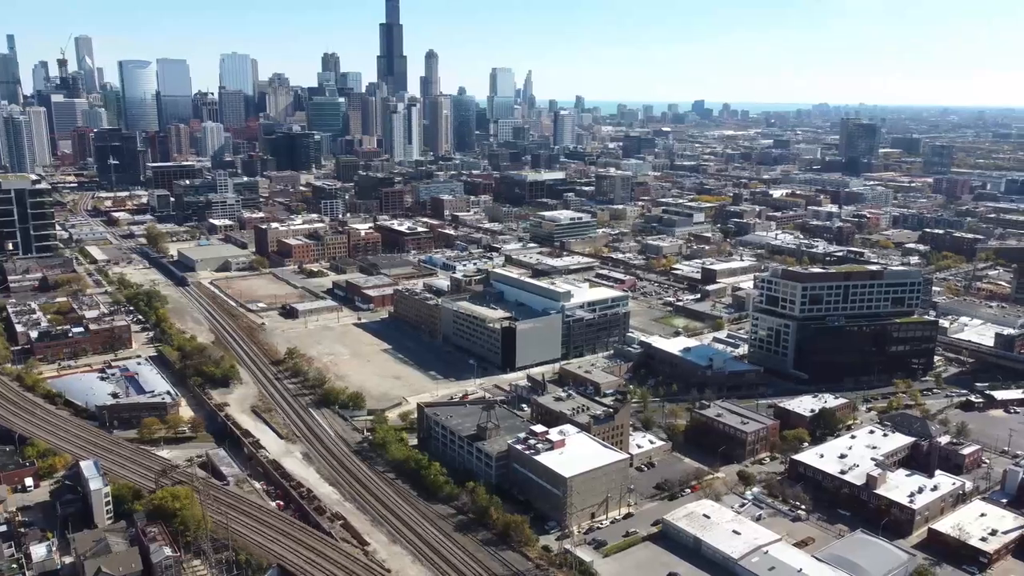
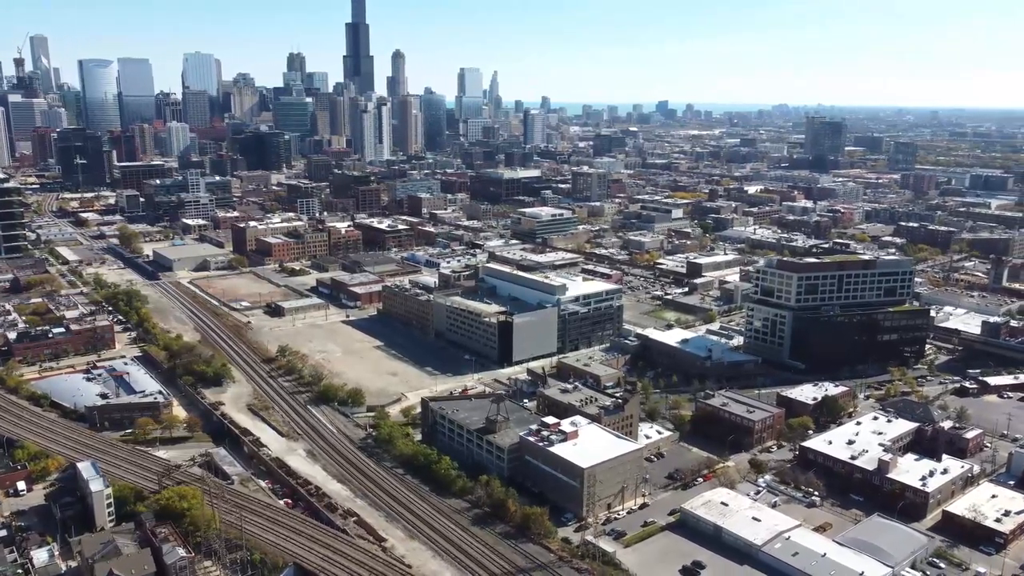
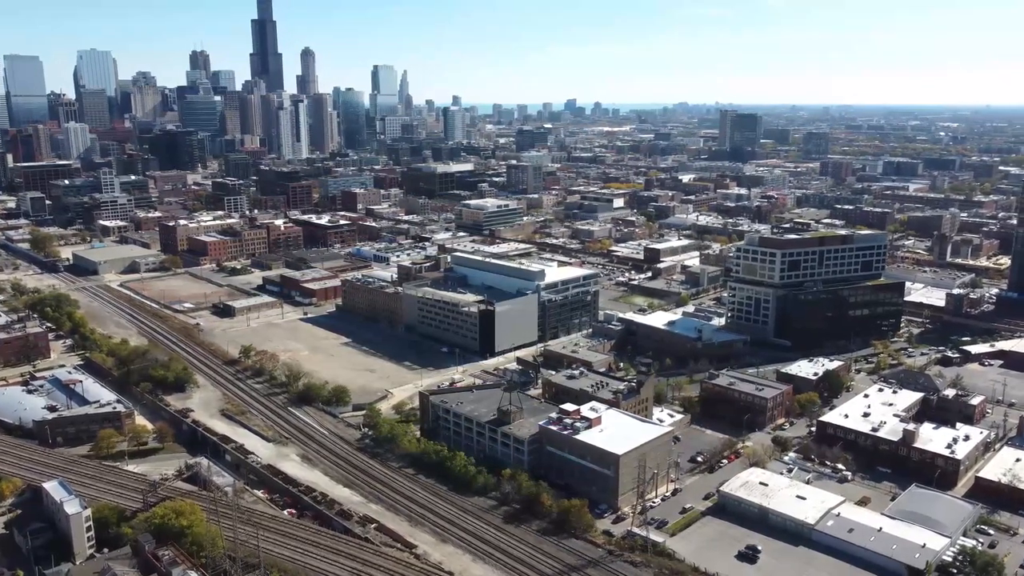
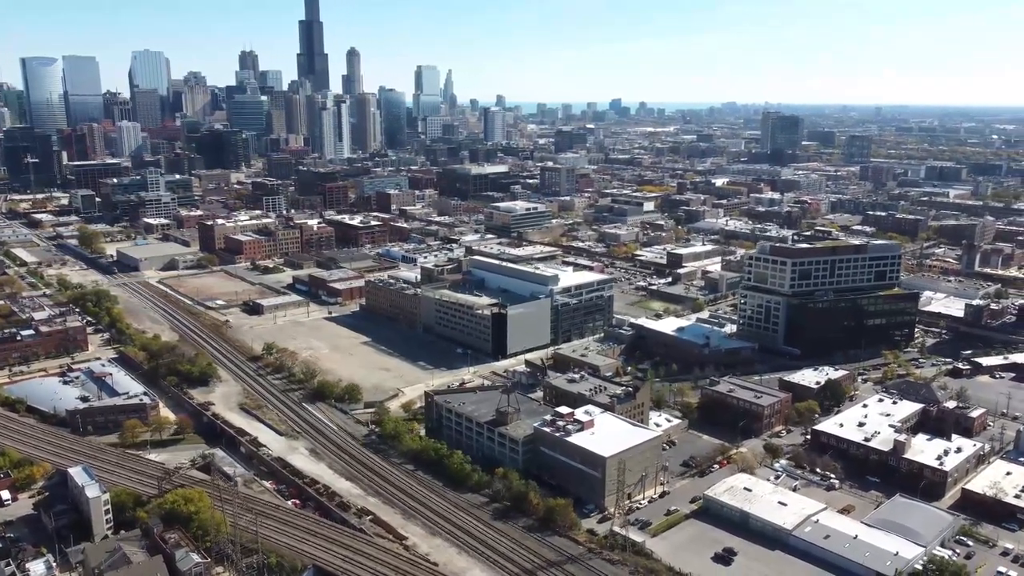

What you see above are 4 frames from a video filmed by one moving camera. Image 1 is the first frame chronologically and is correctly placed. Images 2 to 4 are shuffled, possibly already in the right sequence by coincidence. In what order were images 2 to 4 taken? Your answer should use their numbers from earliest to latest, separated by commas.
2, 4, 3
